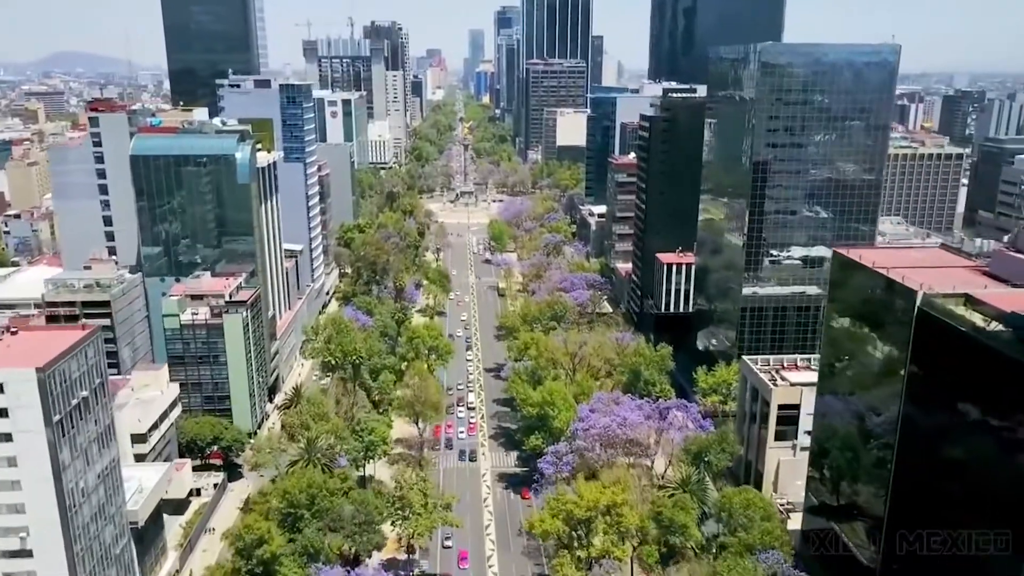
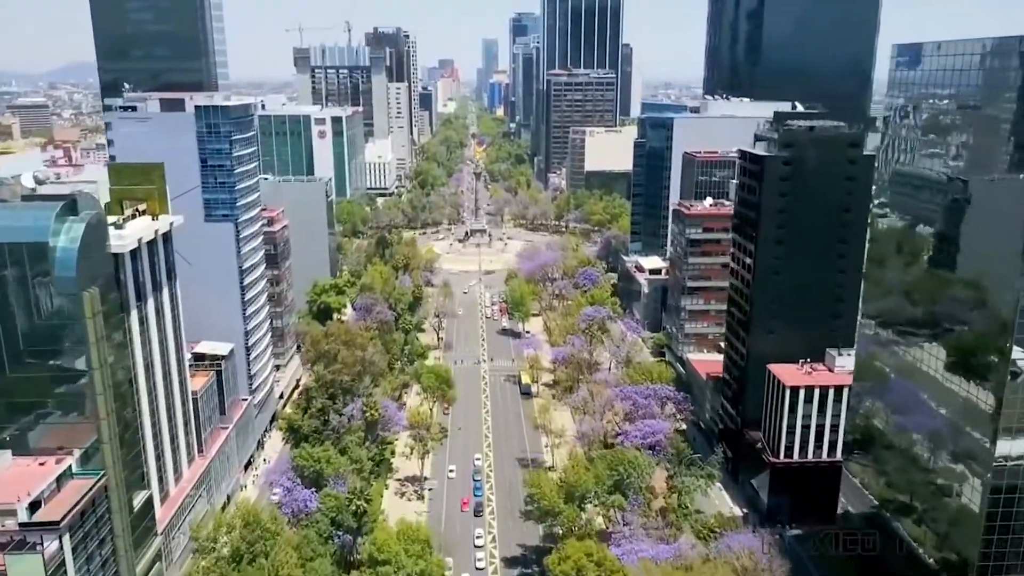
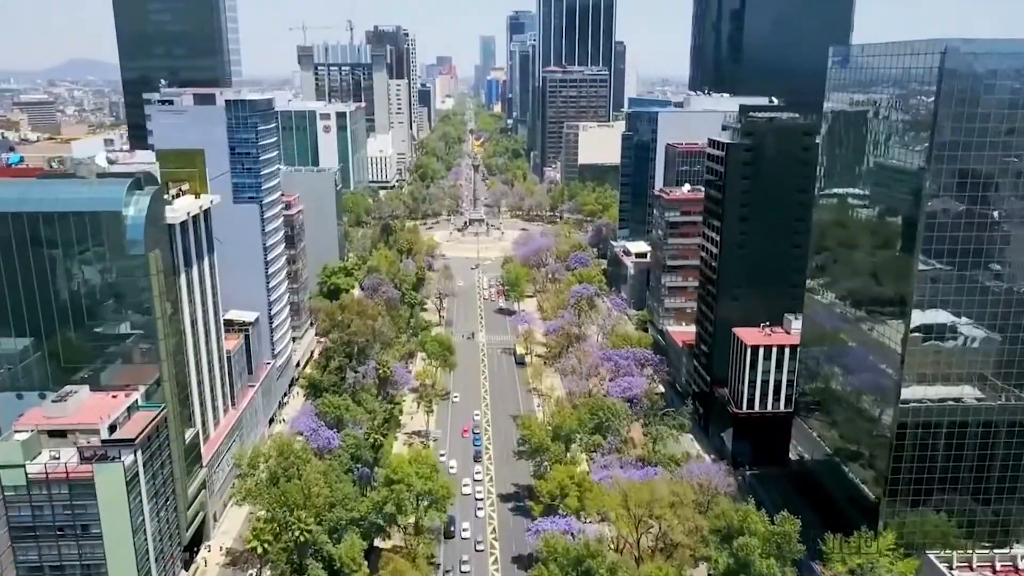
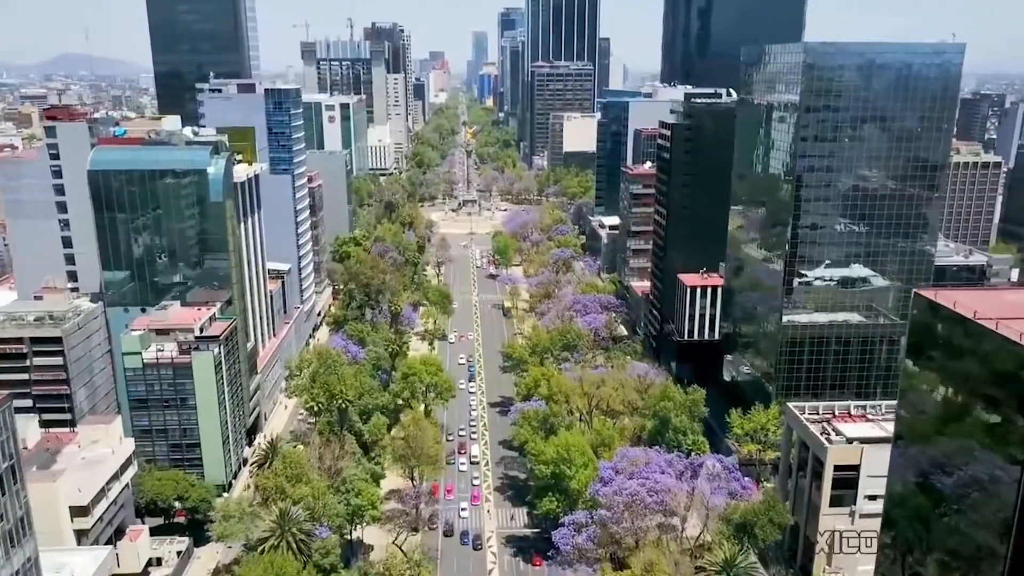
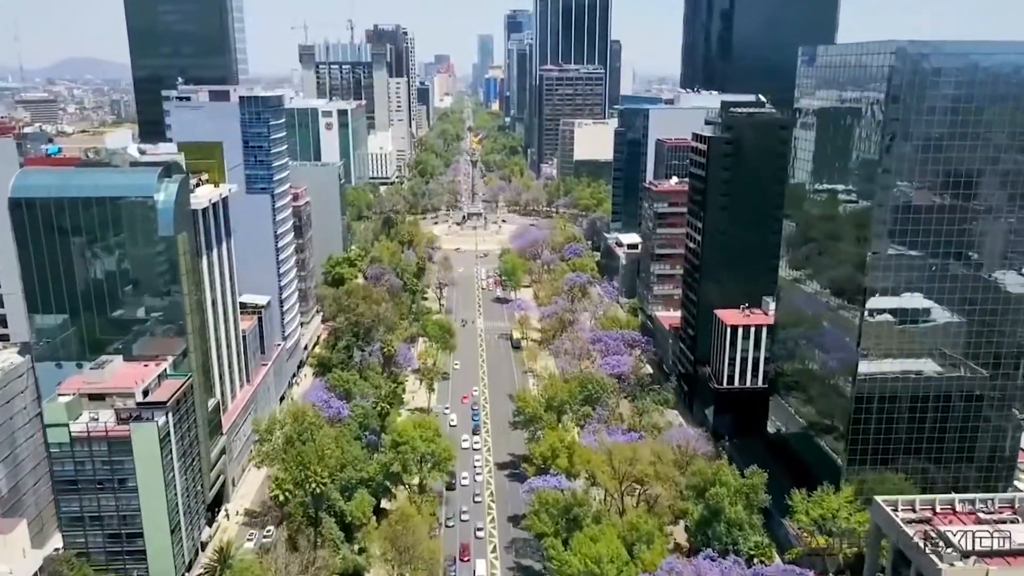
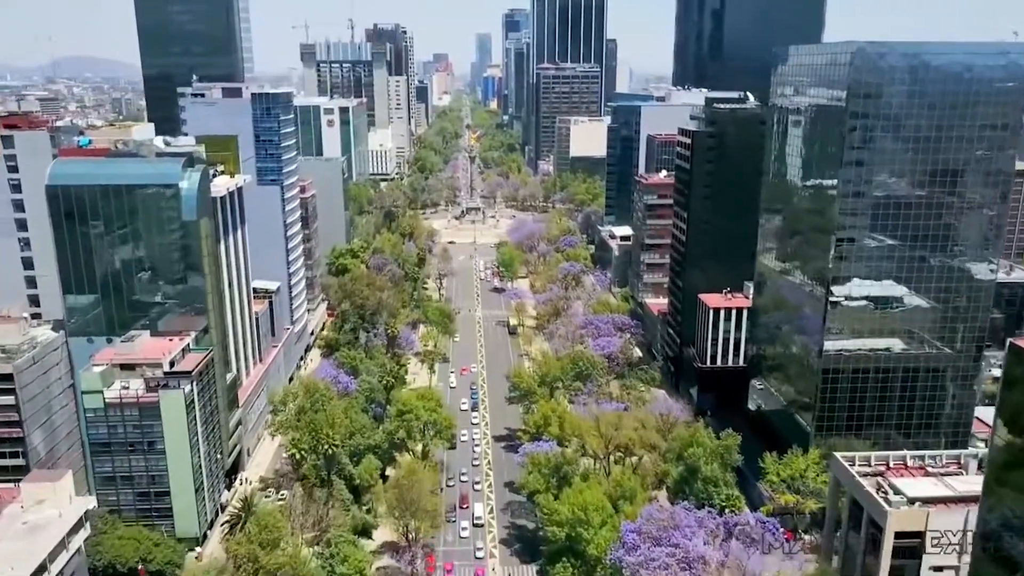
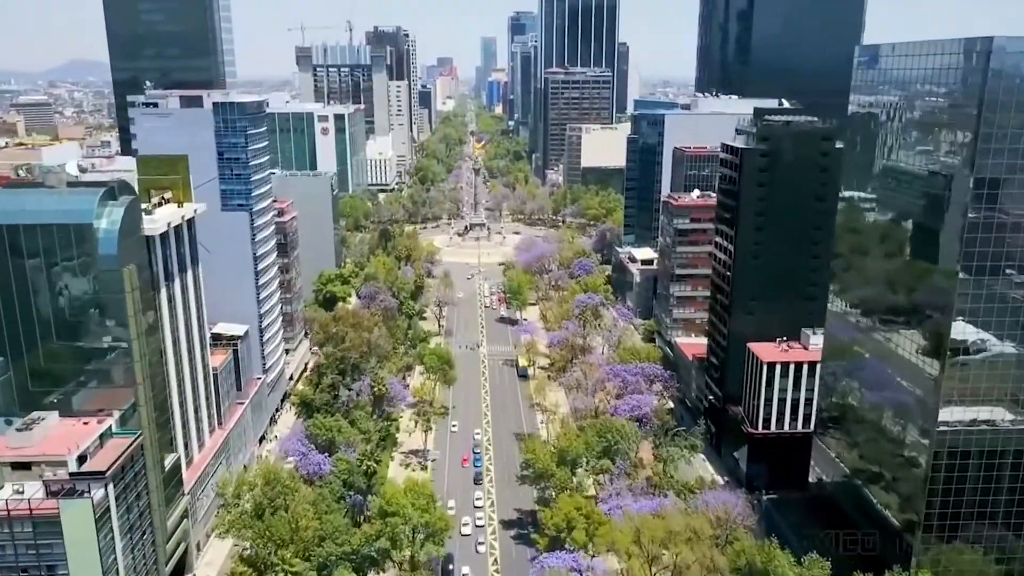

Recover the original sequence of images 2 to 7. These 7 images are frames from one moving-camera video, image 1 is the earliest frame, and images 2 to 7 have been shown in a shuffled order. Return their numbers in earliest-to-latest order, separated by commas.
4, 6, 5, 3, 7, 2
